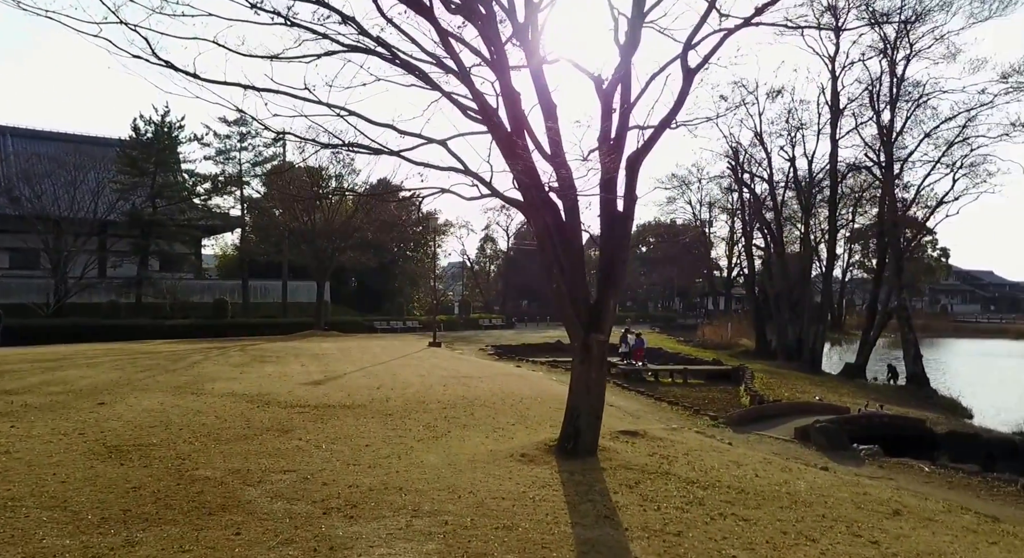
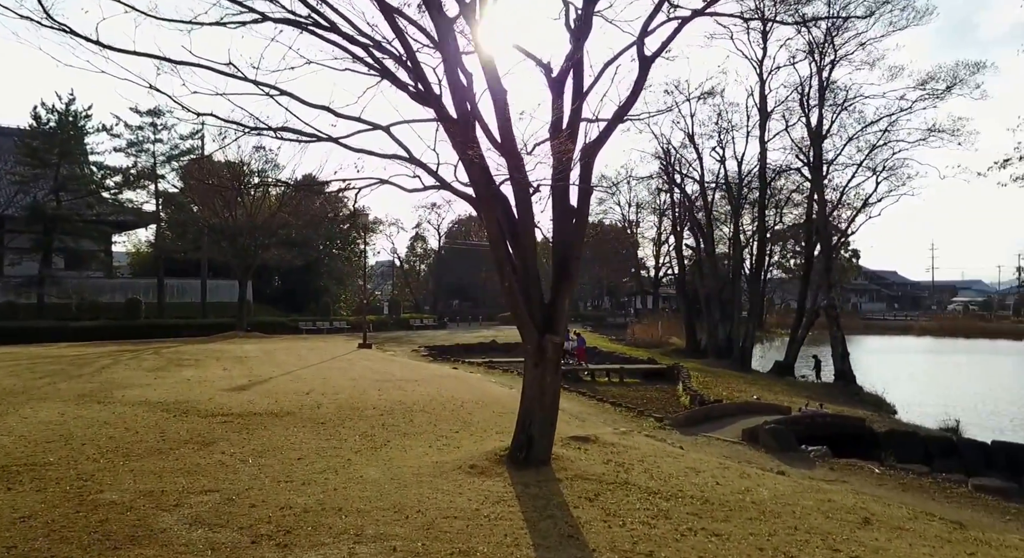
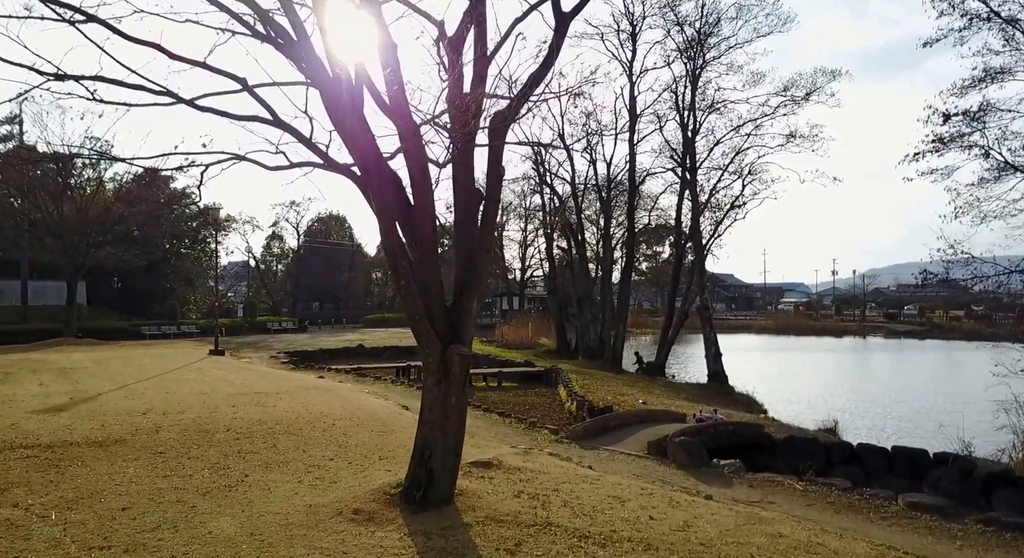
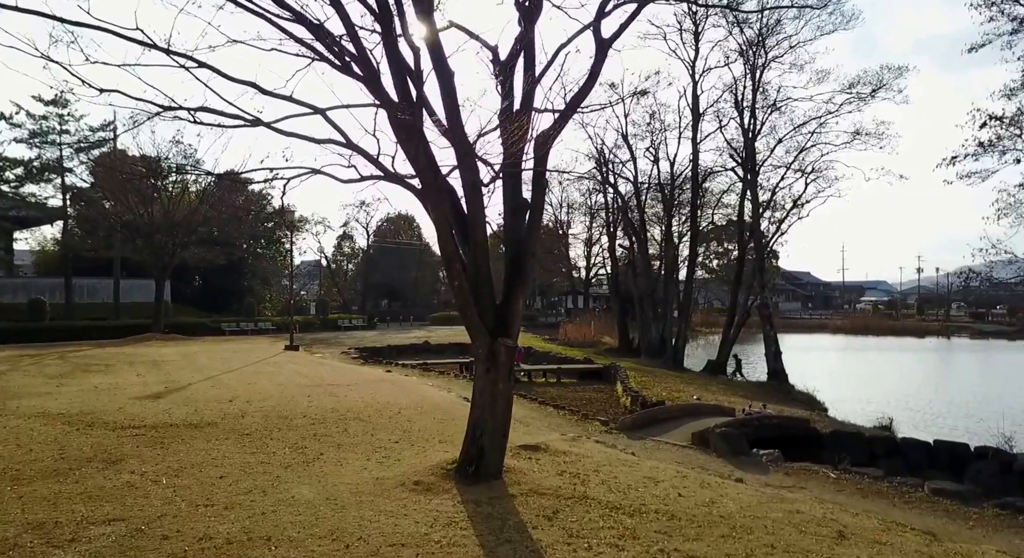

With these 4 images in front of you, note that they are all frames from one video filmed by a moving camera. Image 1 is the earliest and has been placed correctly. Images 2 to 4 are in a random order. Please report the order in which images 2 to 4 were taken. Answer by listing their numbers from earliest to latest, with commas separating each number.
2, 4, 3
